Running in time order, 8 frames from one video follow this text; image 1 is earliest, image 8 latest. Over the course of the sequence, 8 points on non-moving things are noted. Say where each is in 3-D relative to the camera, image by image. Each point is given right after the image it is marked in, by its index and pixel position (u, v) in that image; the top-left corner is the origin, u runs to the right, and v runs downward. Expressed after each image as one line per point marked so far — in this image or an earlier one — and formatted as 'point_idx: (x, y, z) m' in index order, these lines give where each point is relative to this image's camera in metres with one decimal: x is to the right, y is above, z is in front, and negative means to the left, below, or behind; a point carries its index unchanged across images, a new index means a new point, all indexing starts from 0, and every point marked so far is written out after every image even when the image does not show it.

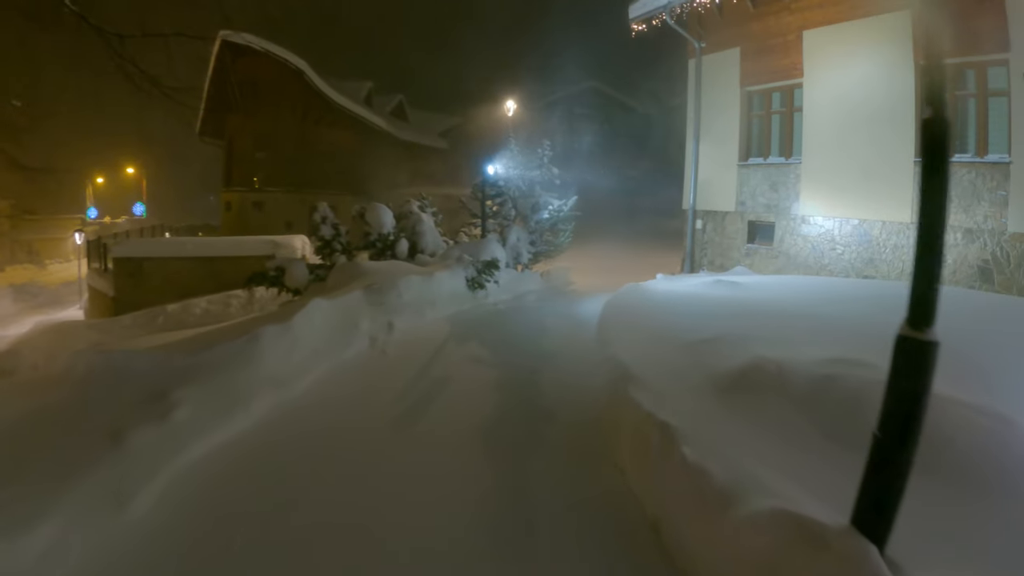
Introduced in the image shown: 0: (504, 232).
0: (-0.1, +0.7, +12.8) m
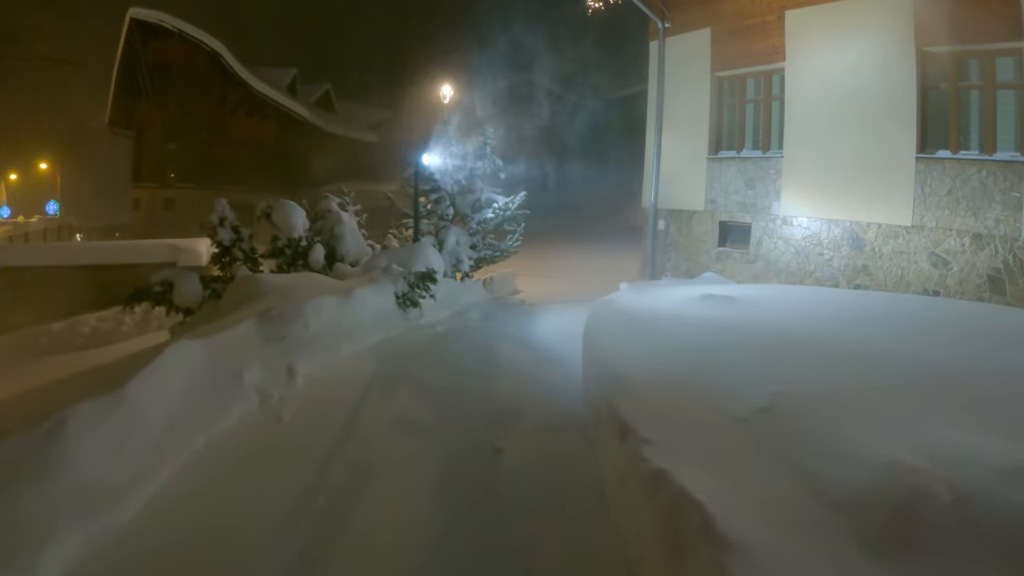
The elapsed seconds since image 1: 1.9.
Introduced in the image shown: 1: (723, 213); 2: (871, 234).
0: (-0.7, +0.6, +10.7) m
1: (+2.7, +1.0, +13.6) m
2: (+4.0, +0.6, +12.0) m
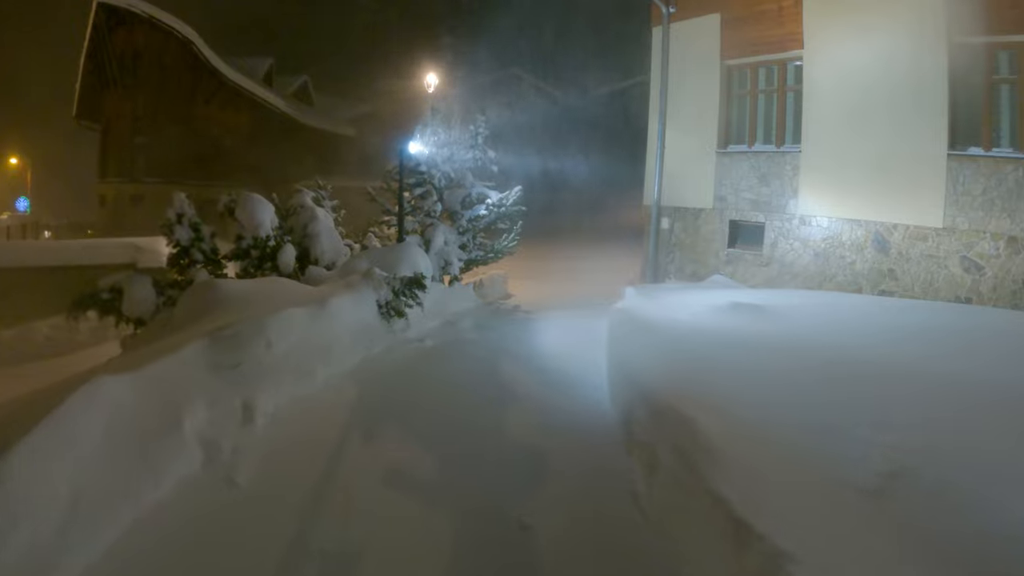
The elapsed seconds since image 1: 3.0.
0: (-0.8, +0.5, +9.6) m
1: (+2.6, +0.9, +12.5) m
2: (+3.9, +0.5, +11.0) m
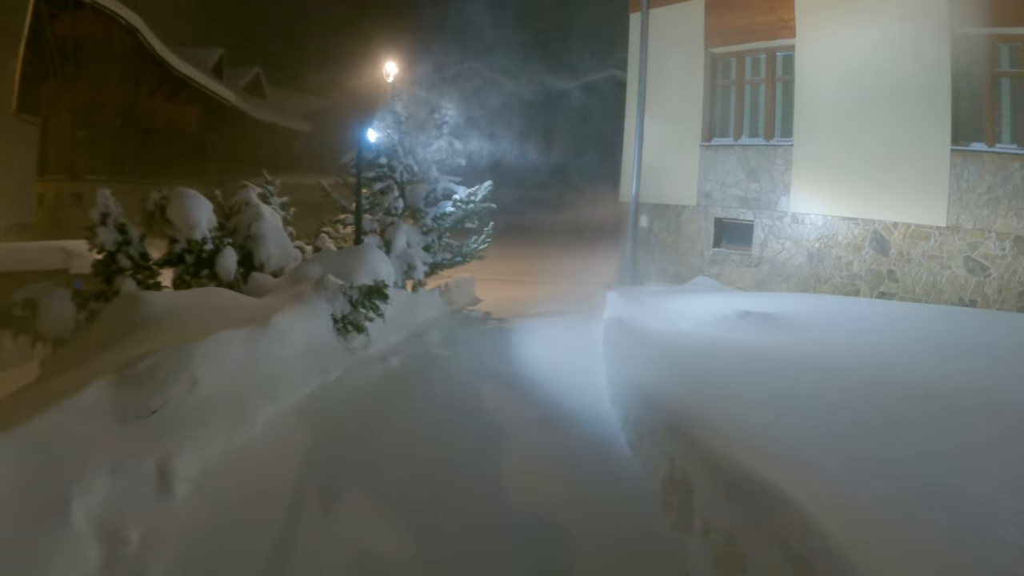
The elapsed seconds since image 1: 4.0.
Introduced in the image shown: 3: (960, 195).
0: (-1.0, +0.5, +8.6) m
1: (+2.2, +0.9, +11.6) m
2: (+3.6, +0.5, +10.2) m
3: (+4.0, +0.8, +9.6) m
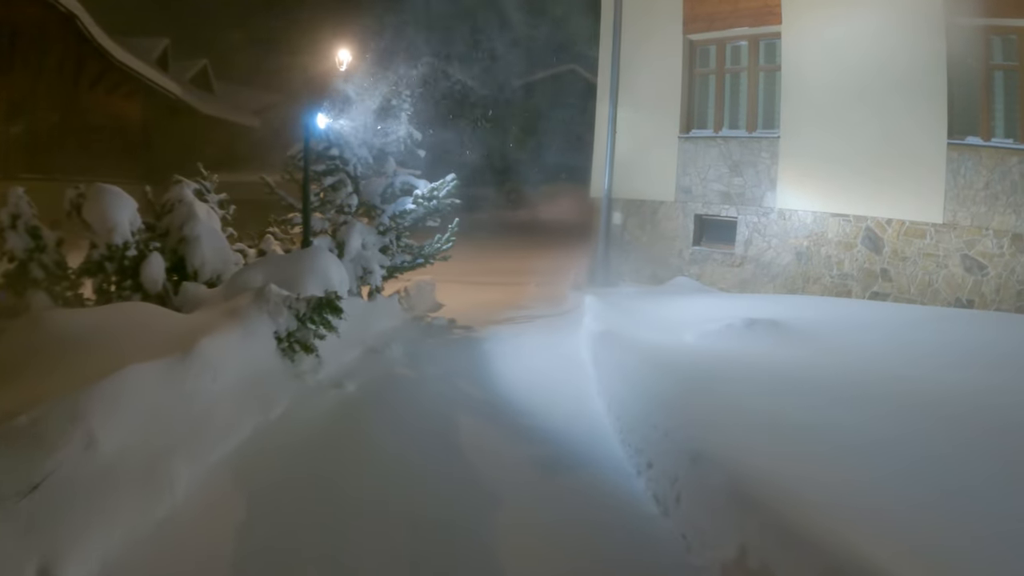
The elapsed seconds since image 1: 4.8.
0: (-1.2, +0.4, +7.7) m
1: (+1.9, +0.9, +10.9) m
2: (+3.3, +0.5, +9.4) m
3: (+3.7, +0.8, +8.9) m
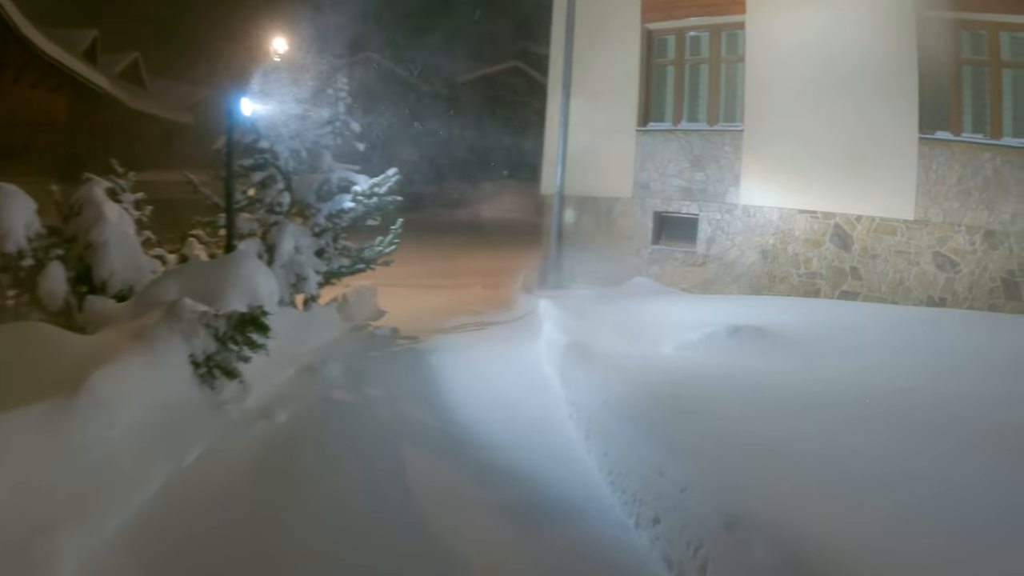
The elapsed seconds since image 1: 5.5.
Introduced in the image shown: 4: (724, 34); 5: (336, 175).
0: (-1.5, +0.4, +6.9) m
1: (+1.4, +0.9, +10.3) m
2: (+2.9, +0.5, +8.9) m
3: (+3.3, +0.8, +8.4) m
4: (+1.9, +2.4, +9.9) m
5: (-1.3, +0.8, +7.8) m
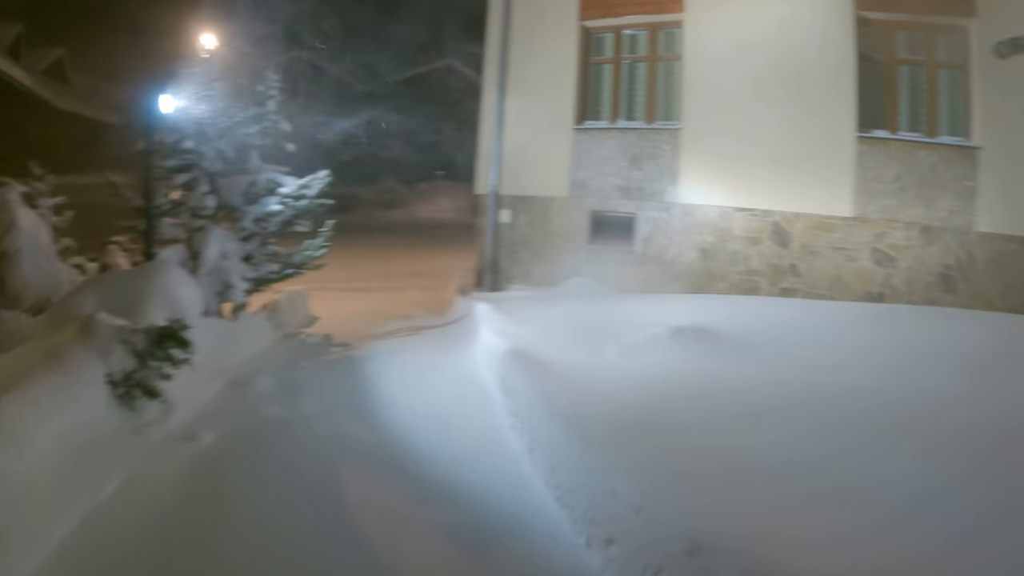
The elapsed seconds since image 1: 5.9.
0: (-1.9, +0.3, +6.6) m
1: (+0.8, +0.9, +10.1) m
2: (+2.4, +0.5, +8.9) m
3: (+2.8, +0.8, +8.4) m
4: (+1.3, +2.4, +9.8) m
5: (-1.7, +0.8, +7.5) m
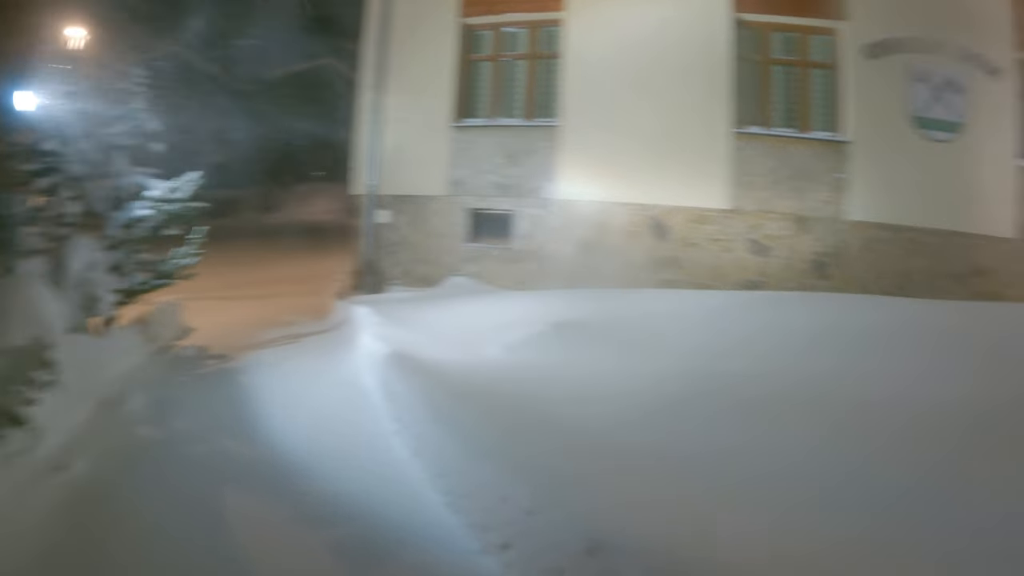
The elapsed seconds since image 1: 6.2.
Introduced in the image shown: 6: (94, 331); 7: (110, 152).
0: (-2.6, +0.2, +6.2) m
1: (-0.3, +0.9, +10.0) m
2: (+1.4, +0.6, +9.0) m
3: (+1.9, +0.9, +8.6) m
4: (+0.2, +2.4, +9.7) m
5: (-2.5, +0.7, +7.2) m
6: (-2.5, -0.2, +6.5) m
7: (-2.7, +0.9, +7.2) m
